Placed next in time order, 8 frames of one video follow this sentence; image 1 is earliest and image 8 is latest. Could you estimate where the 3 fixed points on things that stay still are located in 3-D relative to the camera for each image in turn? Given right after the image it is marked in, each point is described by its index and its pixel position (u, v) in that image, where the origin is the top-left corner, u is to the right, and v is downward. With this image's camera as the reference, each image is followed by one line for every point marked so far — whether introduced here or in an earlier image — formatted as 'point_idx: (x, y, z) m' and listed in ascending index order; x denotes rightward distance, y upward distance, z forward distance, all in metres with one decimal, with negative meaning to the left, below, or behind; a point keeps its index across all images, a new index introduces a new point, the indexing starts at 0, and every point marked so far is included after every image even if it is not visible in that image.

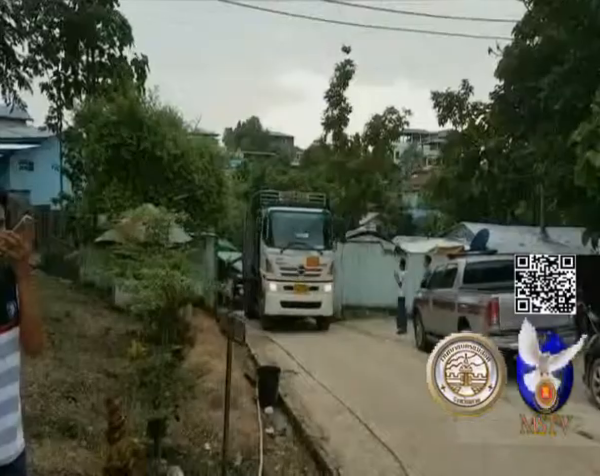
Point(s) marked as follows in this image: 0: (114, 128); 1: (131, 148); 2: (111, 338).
0: (-4.9, +3.0, +17.0) m
1: (-4.4, +2.4, +16.8) m
2: (-3.8, -2.0, +13.4) m
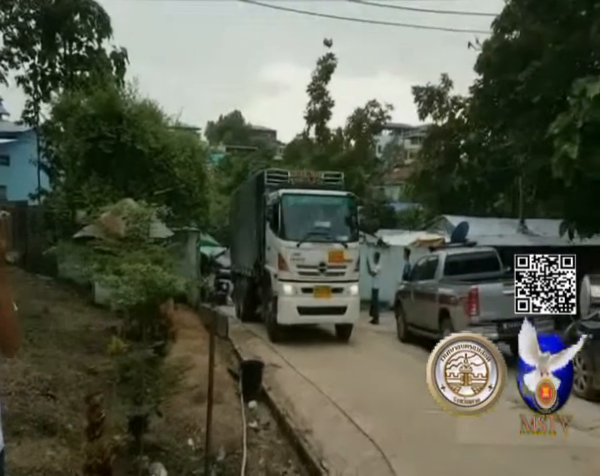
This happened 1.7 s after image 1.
0: (-5.4, +3.0, +16.6) m
1: (-4.9, +2.5, +16.4) m
2: (-4.2, -2.0, +13.1) m
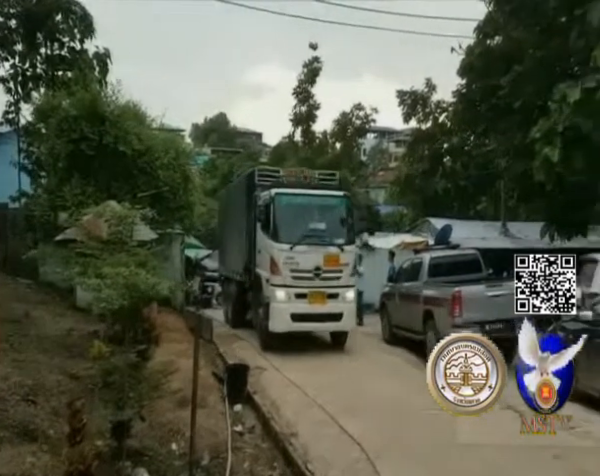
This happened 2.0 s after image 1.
0: (-5.8, +2.9, +16.1) m
1: (-5.3, +2.4, +15.9) m
2: (-4.6, -2.0, +12.6) m
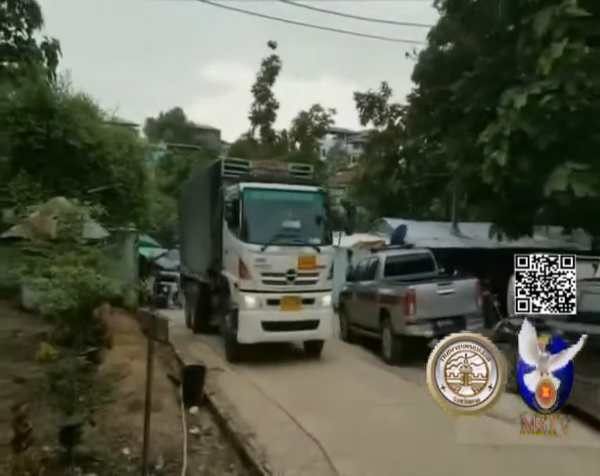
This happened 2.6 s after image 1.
0: (-6.9, +3.0, +14.8) m
1: (-6.4, +2.5, +14.6) m
2: (-5.5, -2.0, +11.4) m
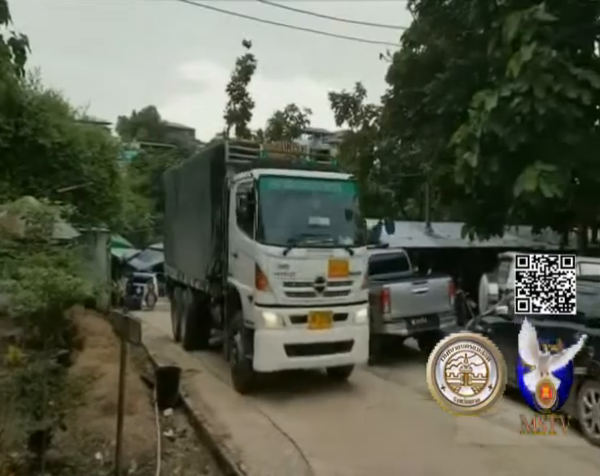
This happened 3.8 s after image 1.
0: (-7.5, +3.0, +14.1) m
1: (-6.9, +2.4, +14.0) m
2: (-5.9, -2.0, +10.7) m
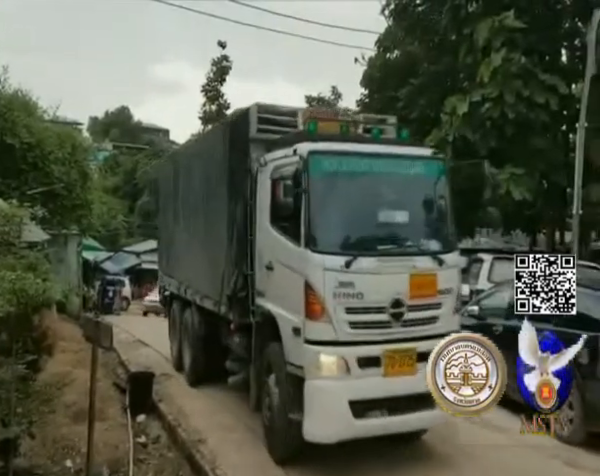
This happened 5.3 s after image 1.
0: (-8.0, +2.9, +13.2) m
1: (-7.5, +2.3, +13.1) m
2: (-6.3, -2.1, +10.0) m
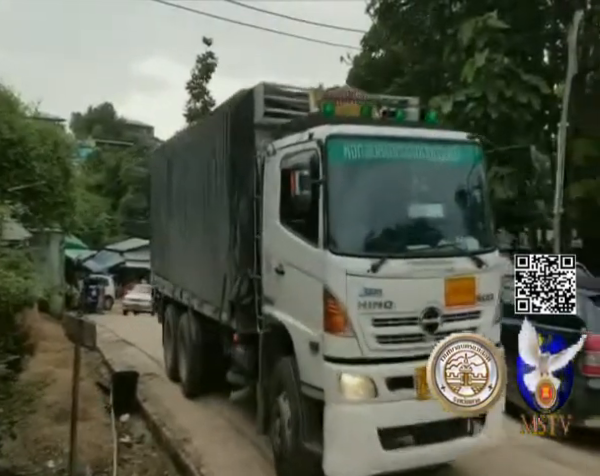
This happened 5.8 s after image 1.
0: (-8.3, +2.9, +12.8) m
1: (-7.8, +2.4, +12.7) m
2: (-6.6, -2.1, +9.6) m
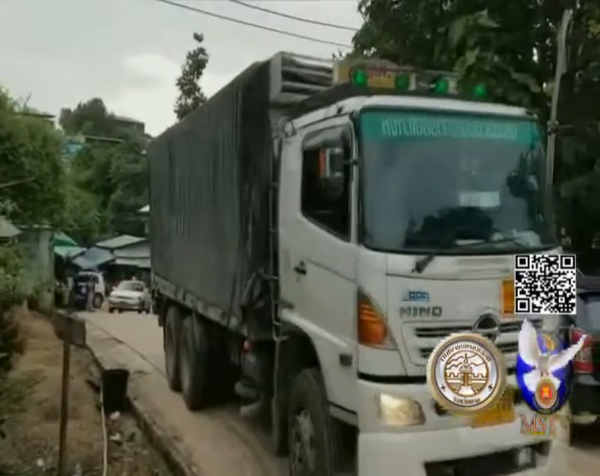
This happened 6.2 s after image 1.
0: (-8.5, +3.0, +12.5) m
1: (-7.9, +2.4, +12.4) m
2: (-6.7, -2.0, +9.3) m
